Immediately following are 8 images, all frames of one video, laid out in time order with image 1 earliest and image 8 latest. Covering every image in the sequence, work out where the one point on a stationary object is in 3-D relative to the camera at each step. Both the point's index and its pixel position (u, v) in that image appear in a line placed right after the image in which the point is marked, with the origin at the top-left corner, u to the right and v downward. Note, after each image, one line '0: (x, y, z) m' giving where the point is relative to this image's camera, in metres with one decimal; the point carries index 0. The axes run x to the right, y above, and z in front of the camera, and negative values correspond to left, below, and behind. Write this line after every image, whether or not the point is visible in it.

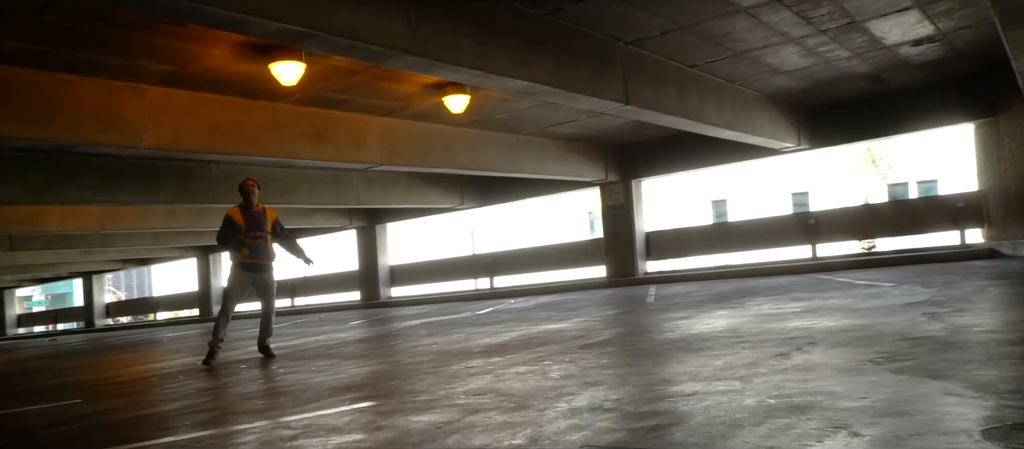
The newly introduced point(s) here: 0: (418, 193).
0: (-2.2, +0.7, +19.6) m
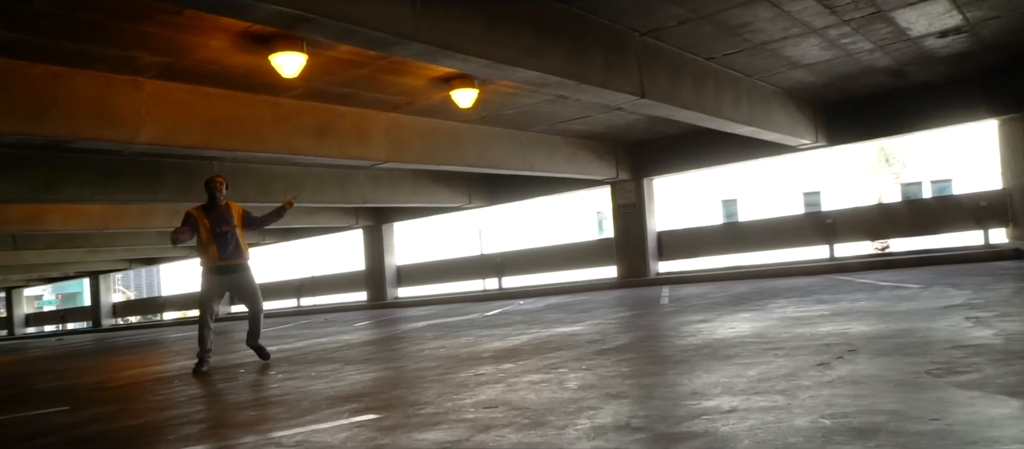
0: (-2.0, +0.7, +19.3) m
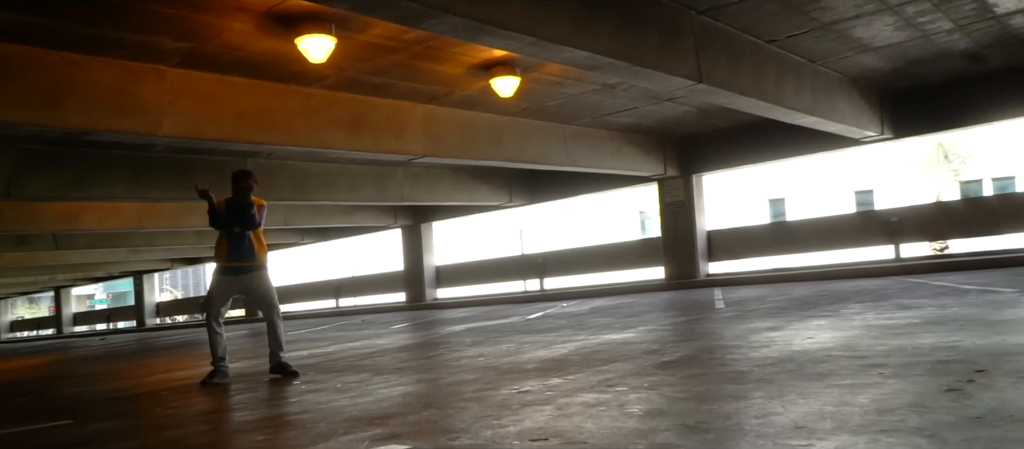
0: (-1.0, +0.8, +18.6) m
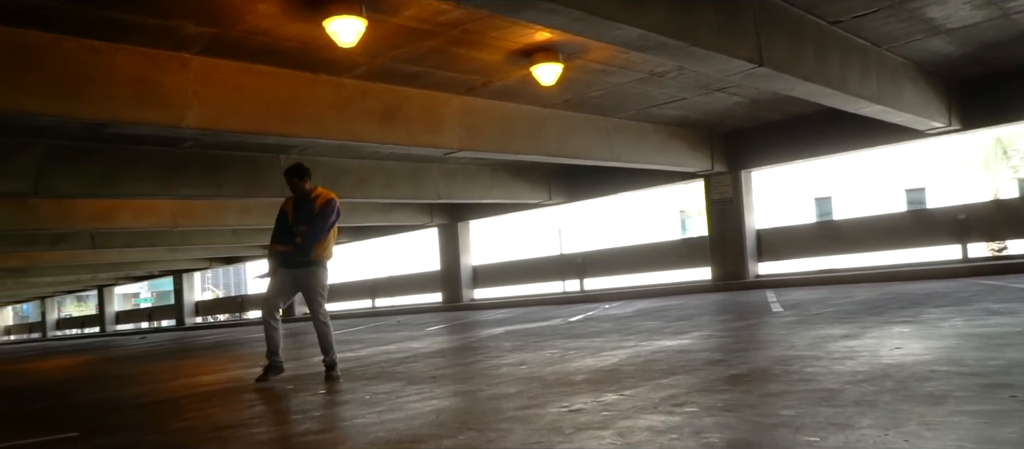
0: (-0.2, +0.8, +18.0) m
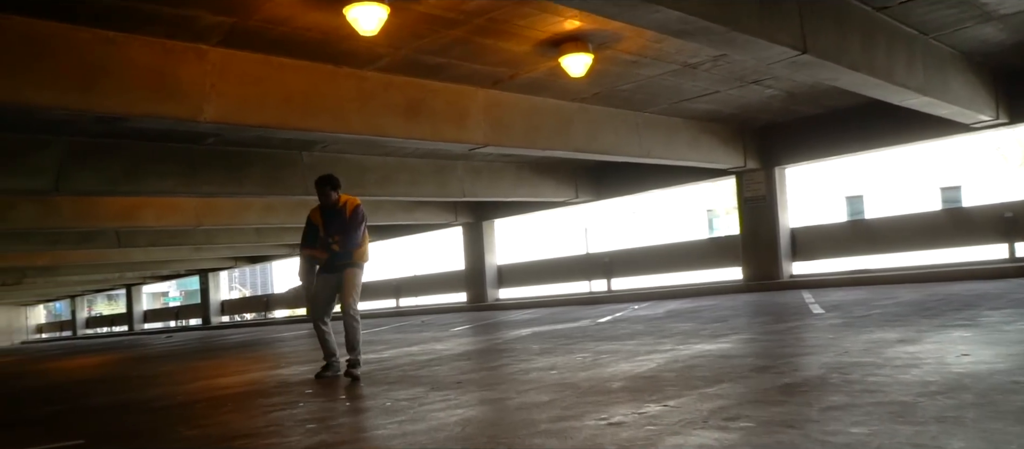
0: (+0.4, +0.8, +17.7) m
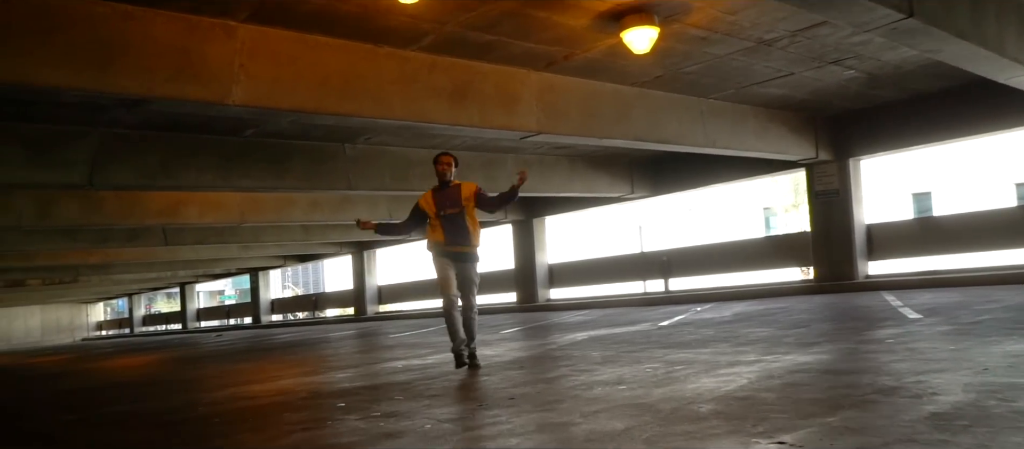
0: (+1.4, +0.9, +16.8) m
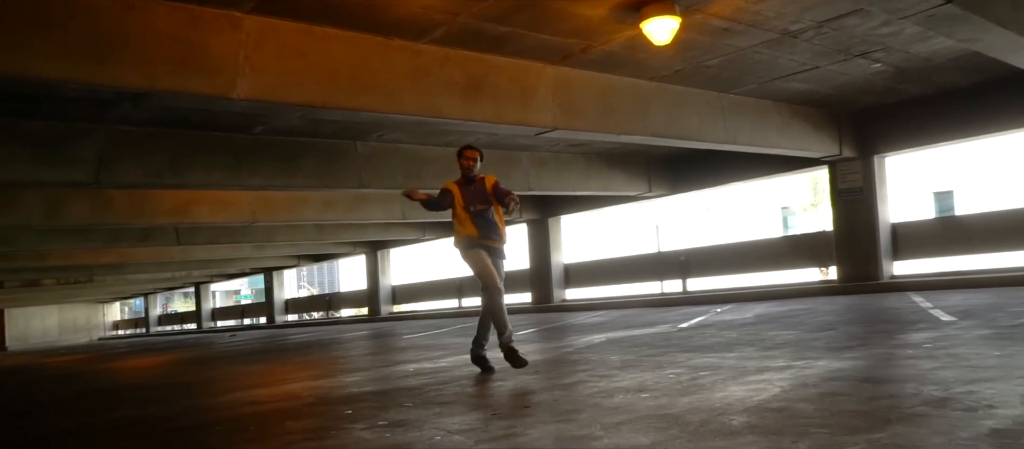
0: (+1.7, +0.9, +16.5) m
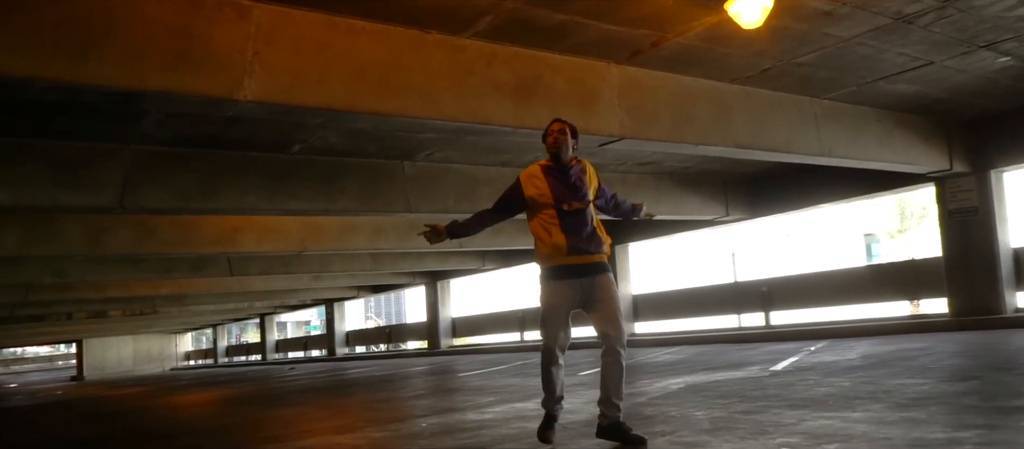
0: (+2.8, +0.4, +15.0) m
